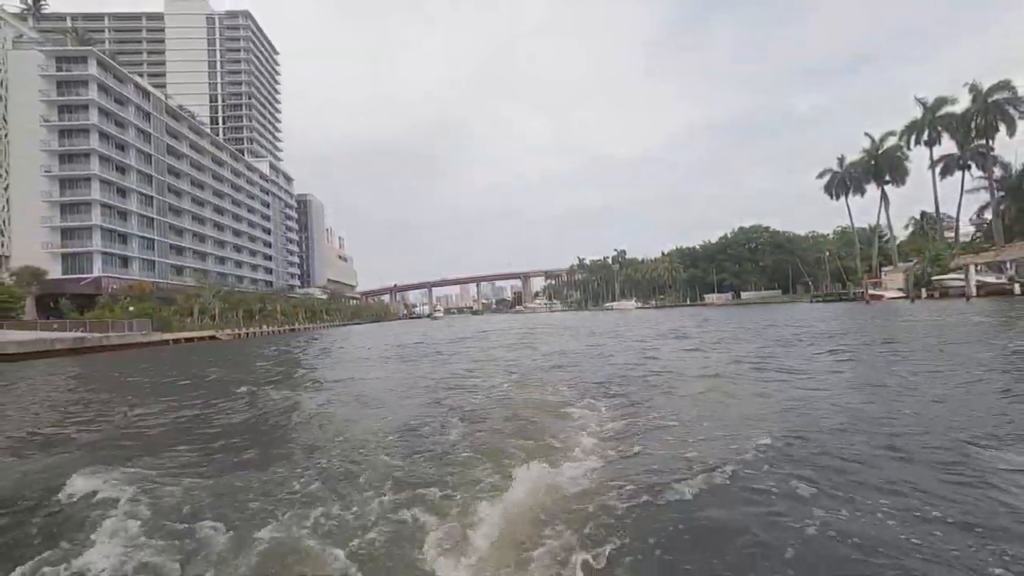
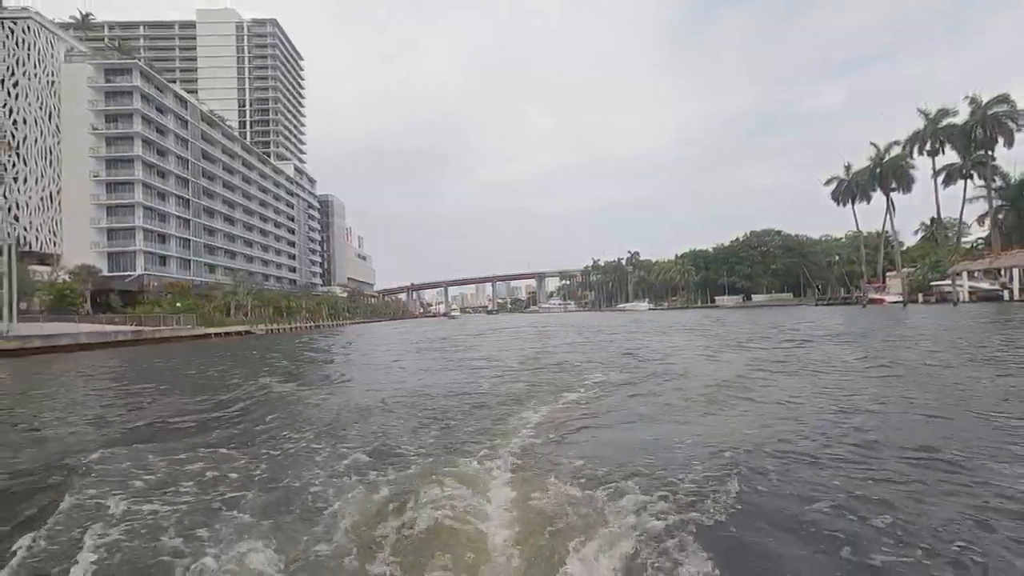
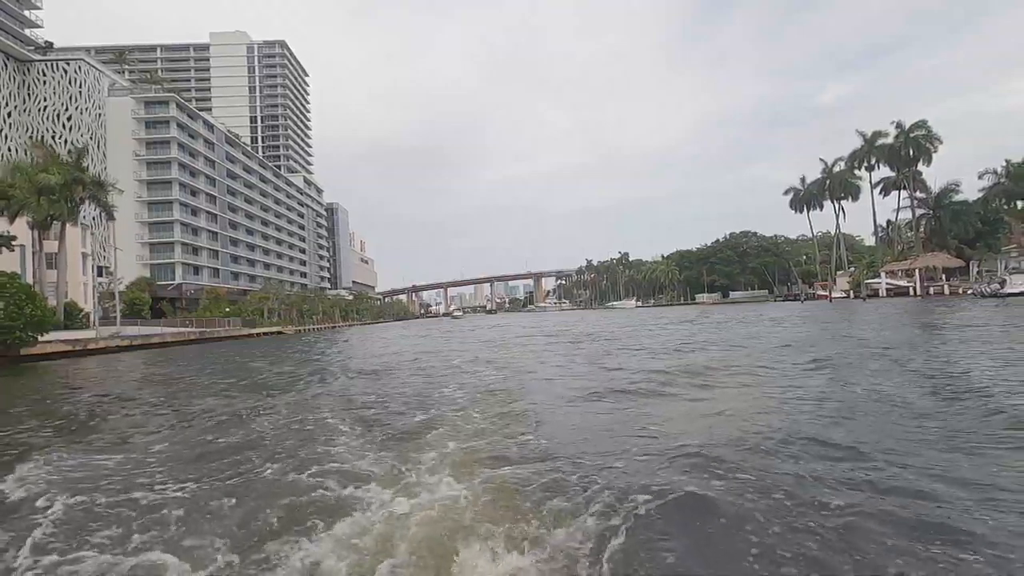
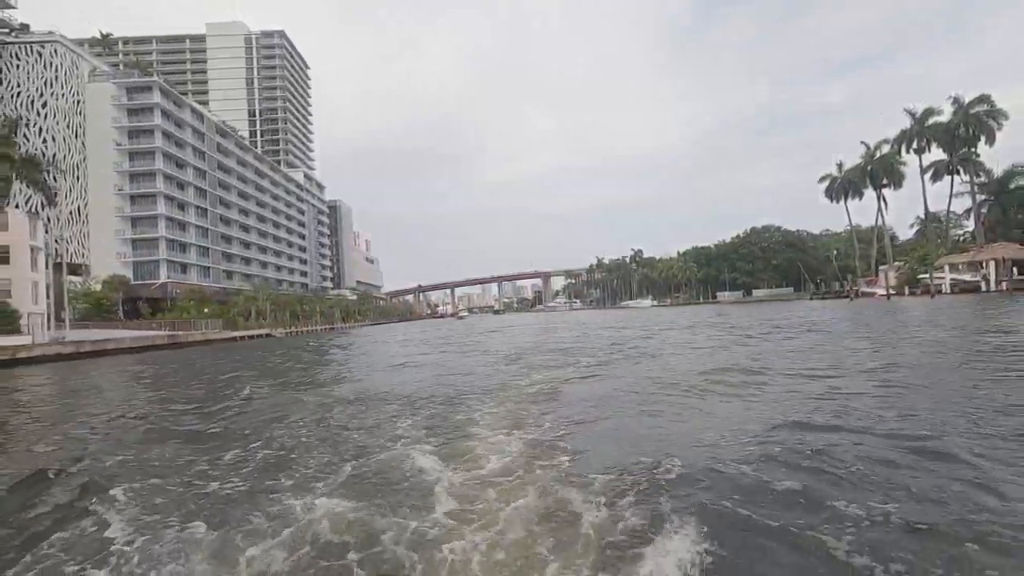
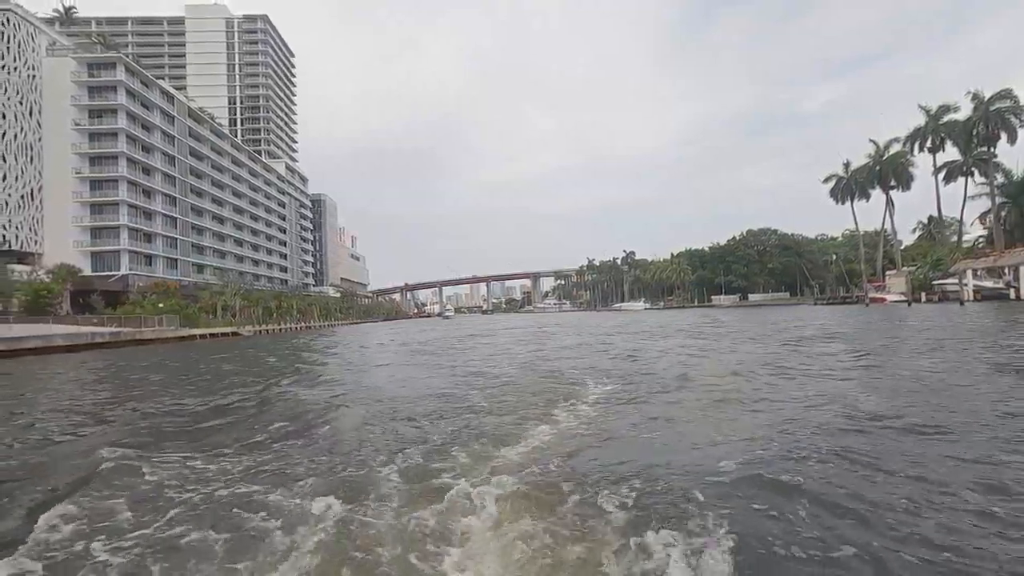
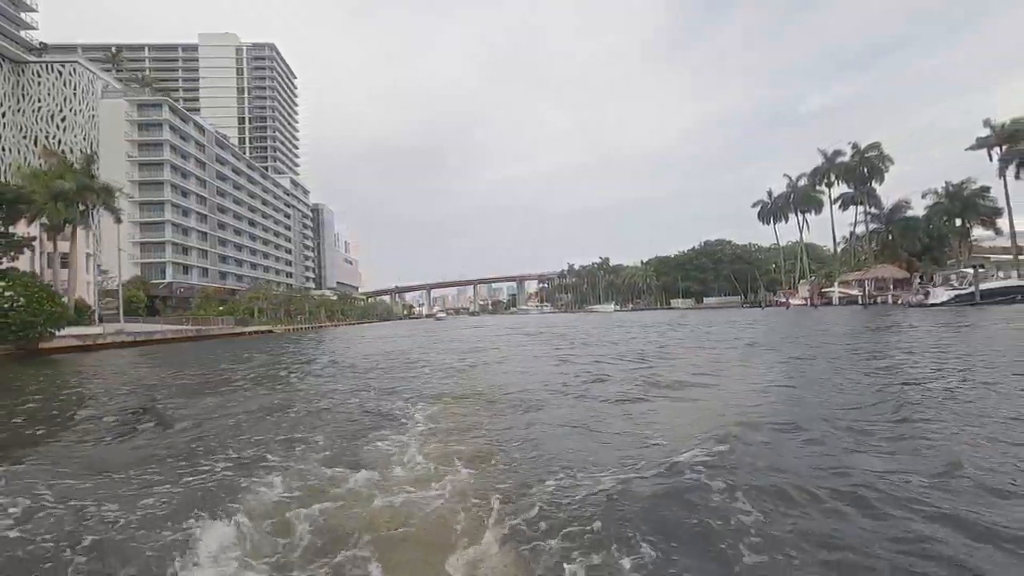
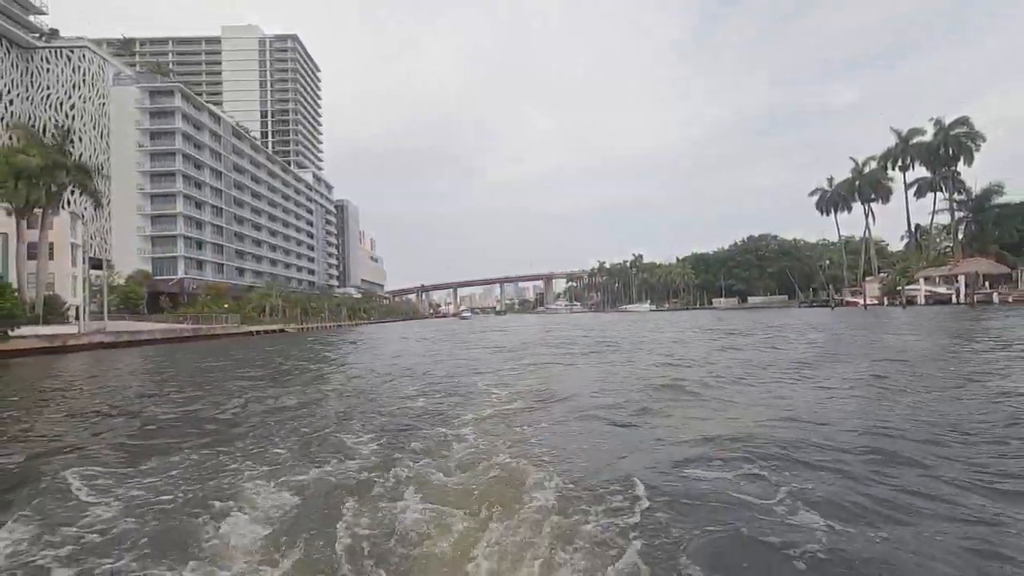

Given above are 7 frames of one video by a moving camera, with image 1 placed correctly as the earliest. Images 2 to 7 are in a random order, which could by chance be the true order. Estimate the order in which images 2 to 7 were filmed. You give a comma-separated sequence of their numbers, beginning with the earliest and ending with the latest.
5, 2, 4, 7, 3, 6
